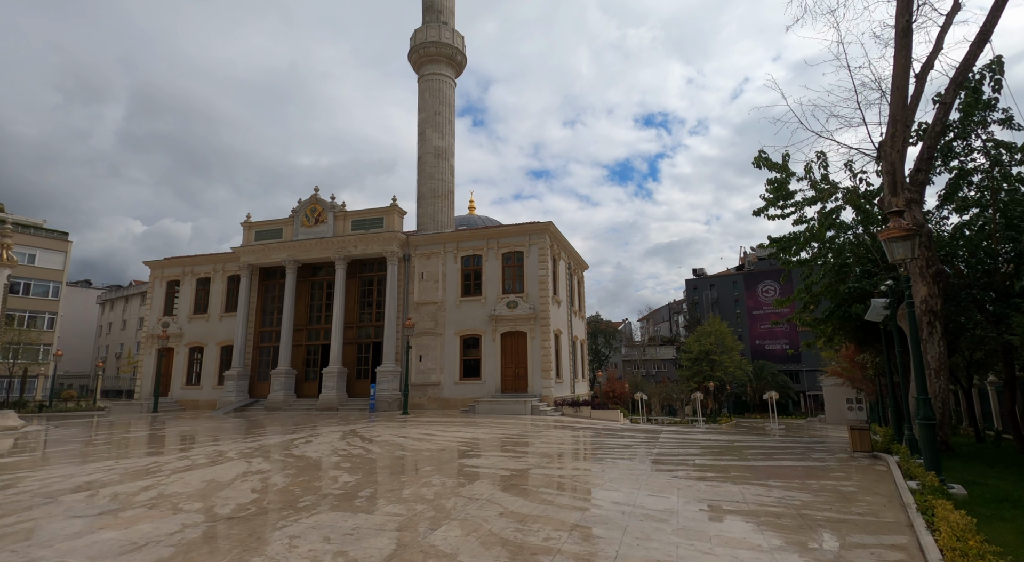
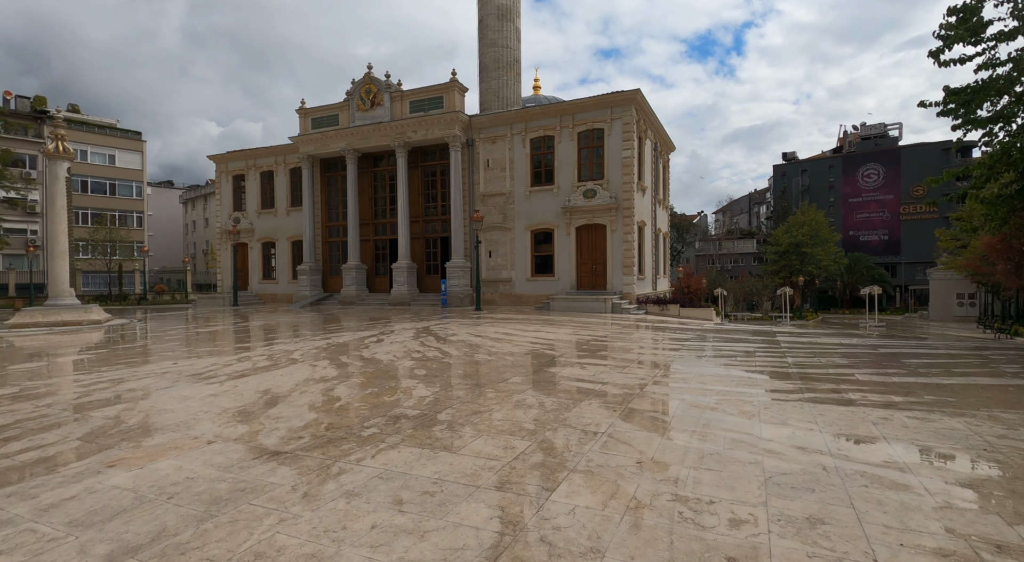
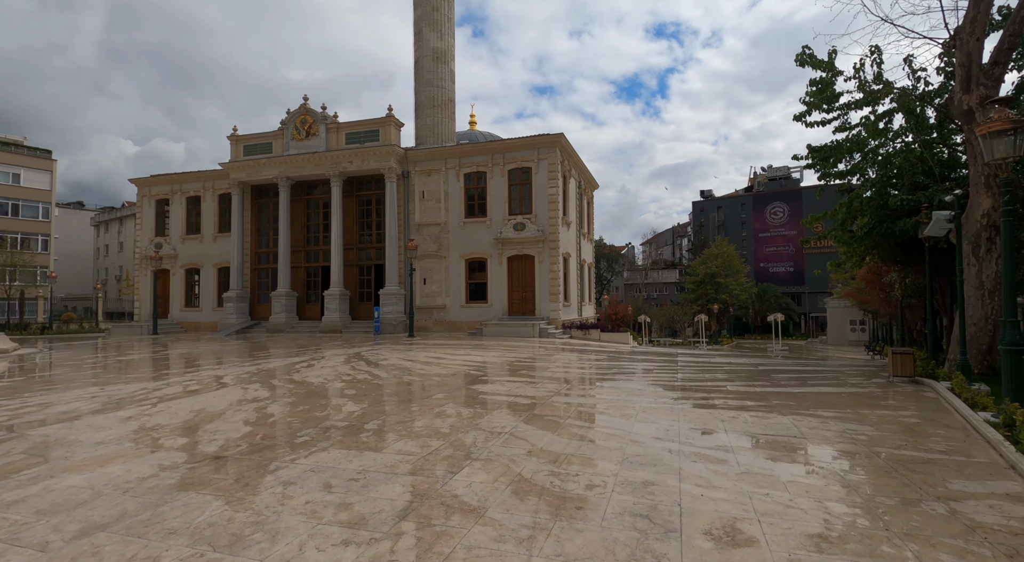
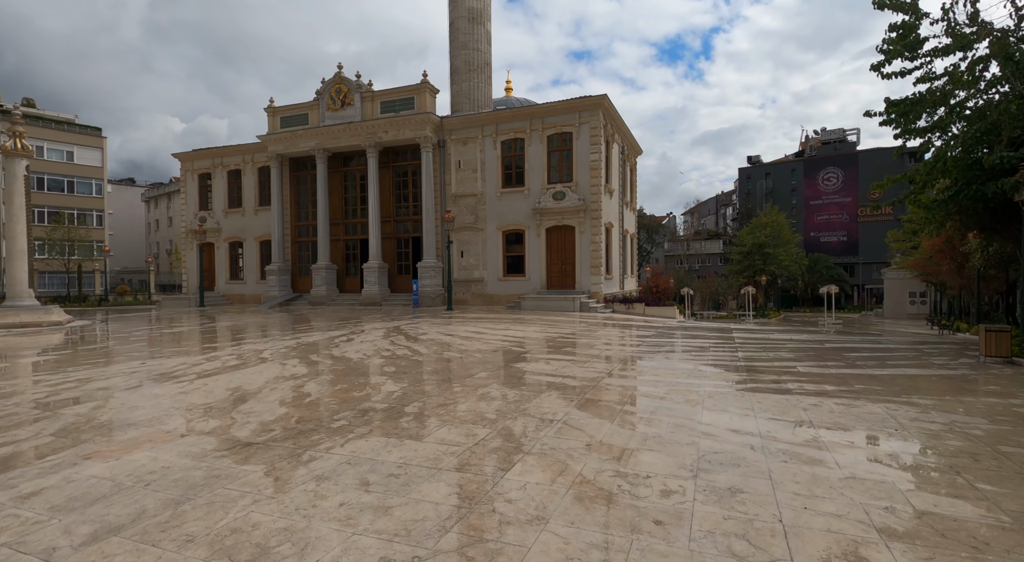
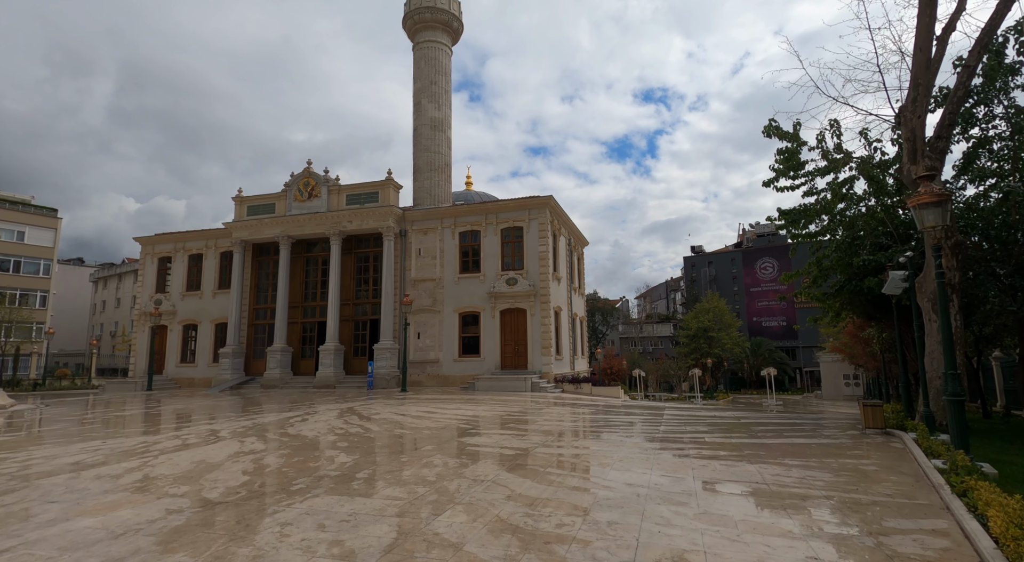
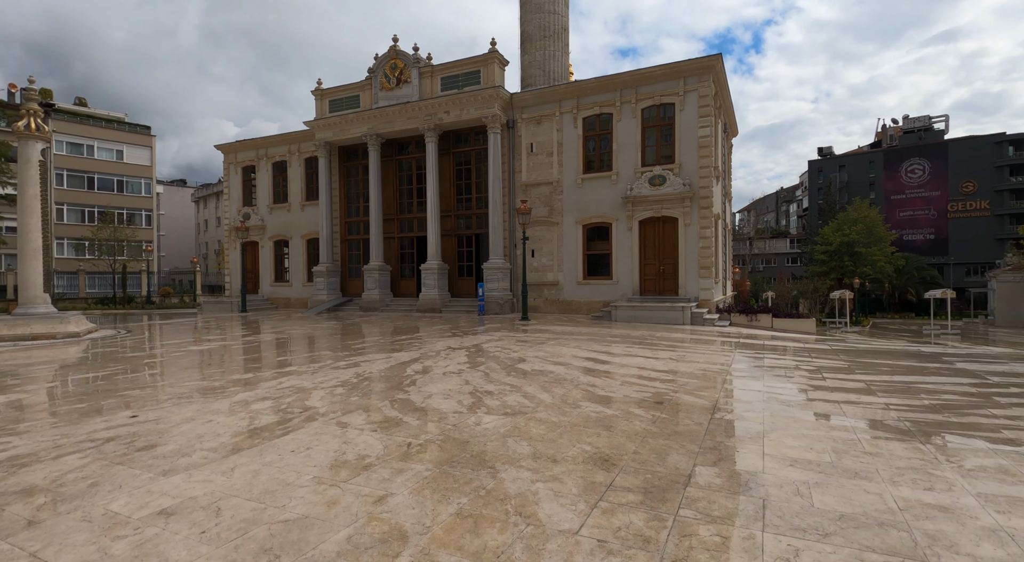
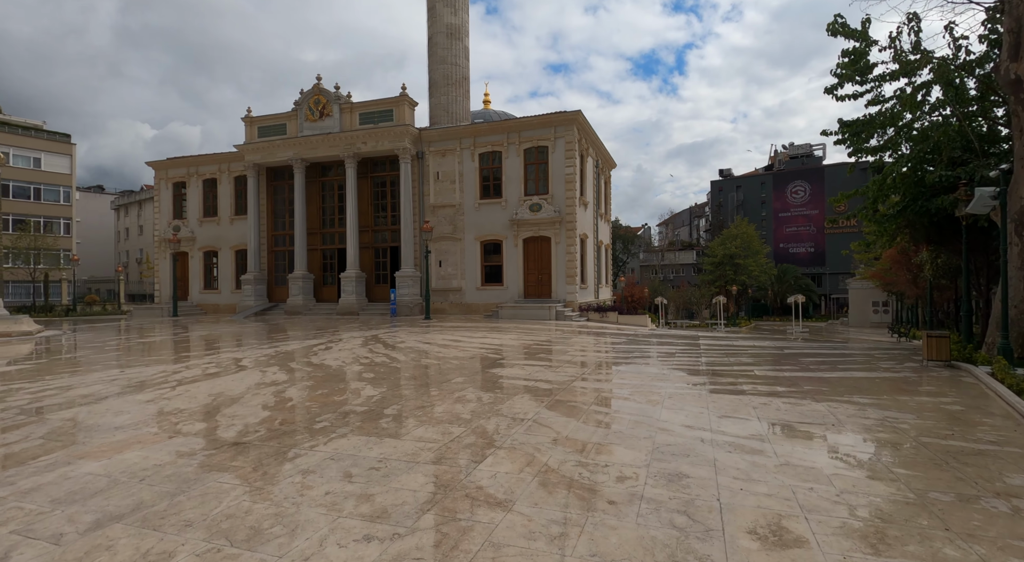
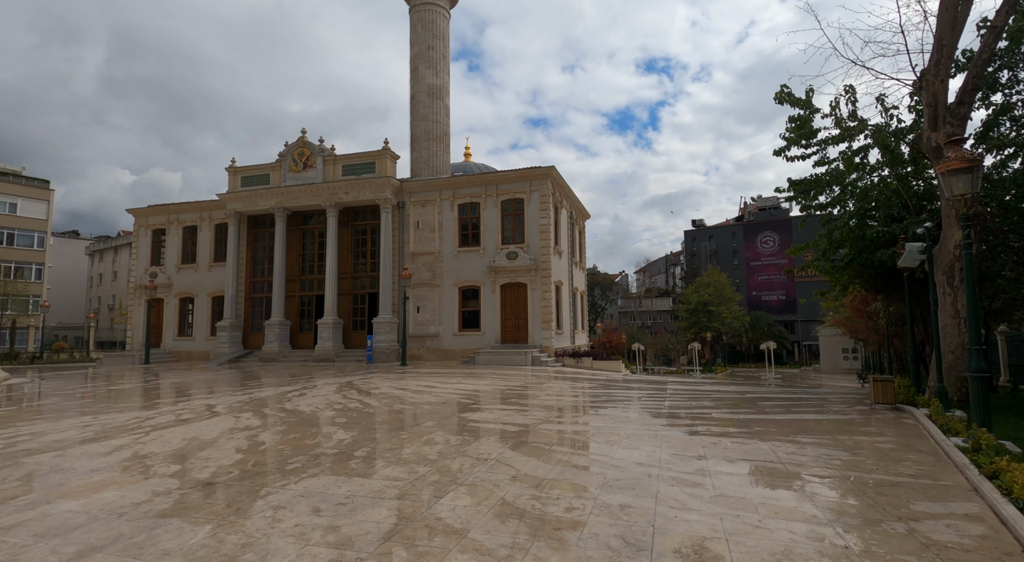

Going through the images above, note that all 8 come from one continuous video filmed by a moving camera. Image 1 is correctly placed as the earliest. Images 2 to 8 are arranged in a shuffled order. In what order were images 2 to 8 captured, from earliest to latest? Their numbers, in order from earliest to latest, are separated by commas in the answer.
5, 8, 3, 7, 4, 2, 6
